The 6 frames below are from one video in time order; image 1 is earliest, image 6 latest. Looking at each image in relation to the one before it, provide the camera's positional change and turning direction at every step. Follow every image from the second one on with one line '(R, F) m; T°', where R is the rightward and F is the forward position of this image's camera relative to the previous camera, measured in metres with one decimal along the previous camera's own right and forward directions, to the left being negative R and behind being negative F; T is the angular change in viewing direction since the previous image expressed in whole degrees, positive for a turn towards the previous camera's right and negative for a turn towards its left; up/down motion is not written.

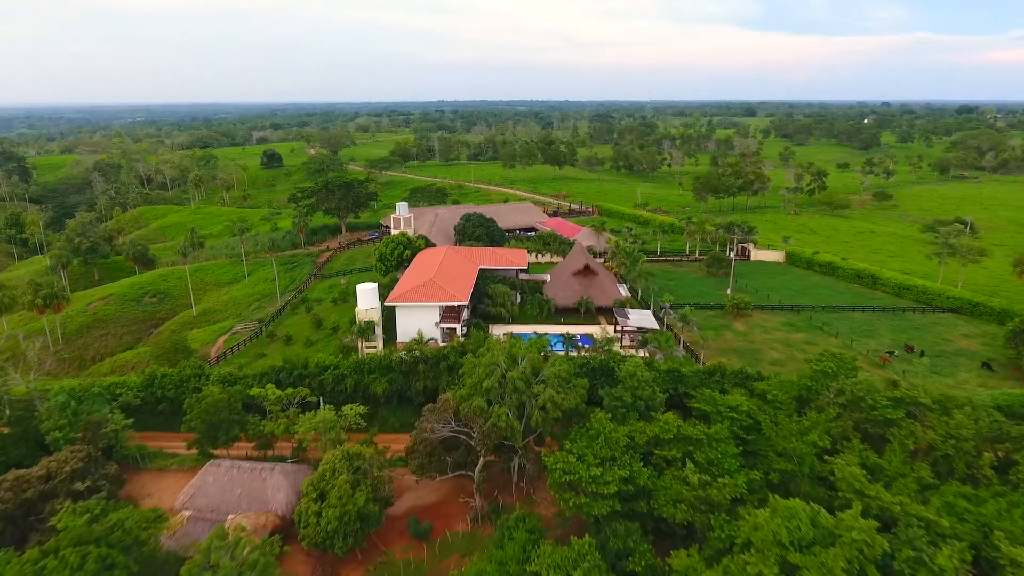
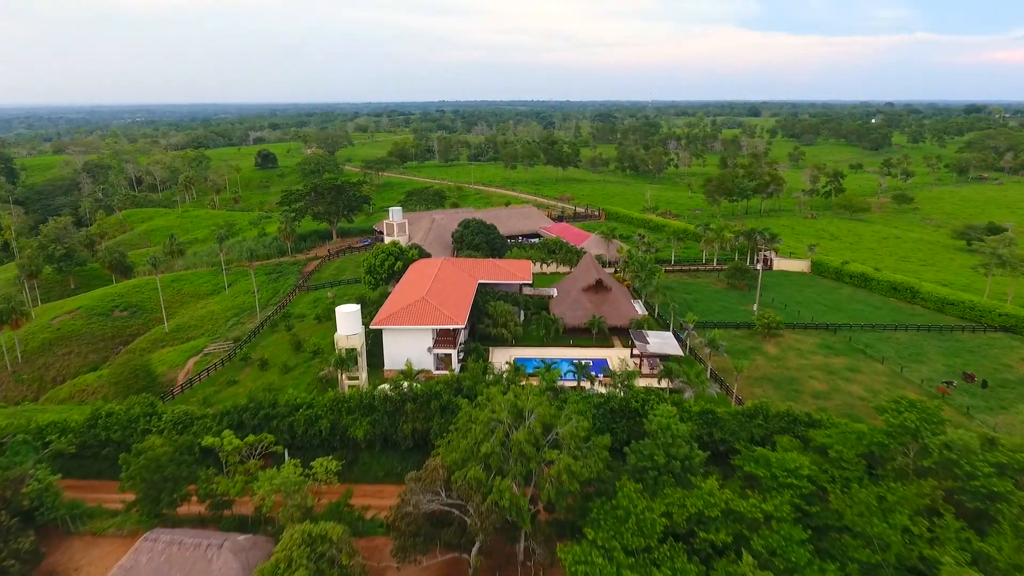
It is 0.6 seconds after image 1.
(-0.1, +5.0) m; 0°
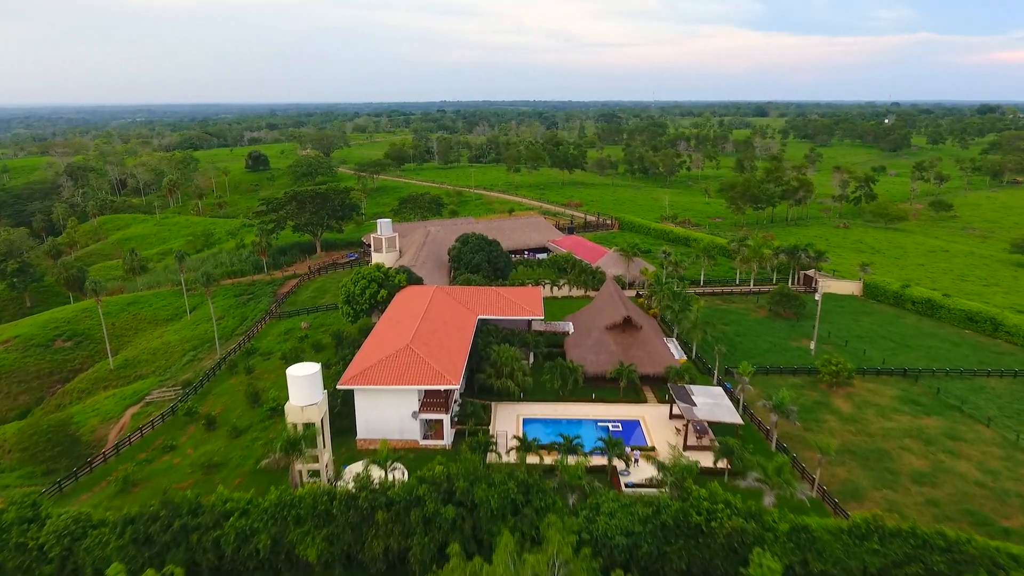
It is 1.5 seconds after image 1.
(-0.3, +8.0) m; 0°
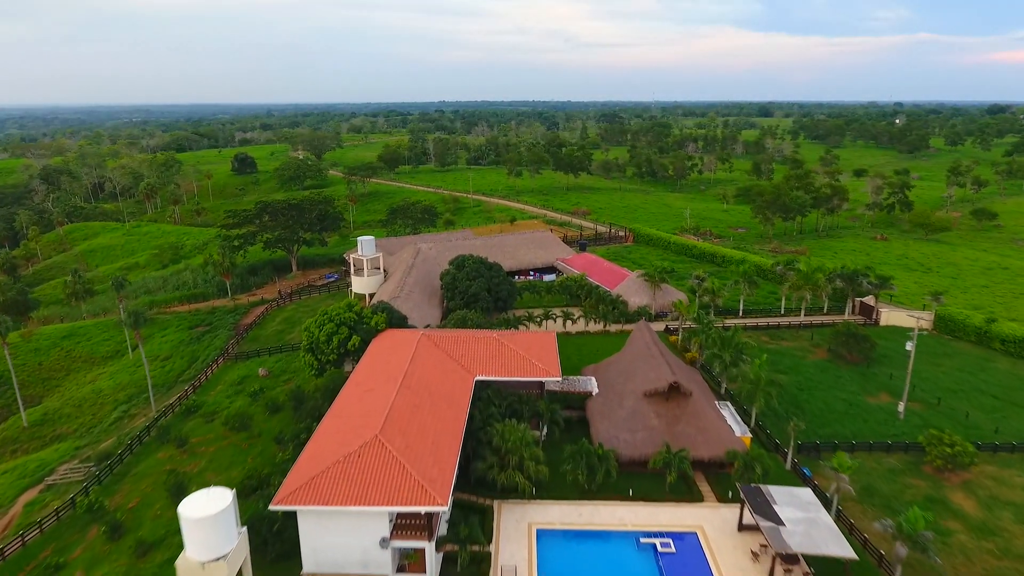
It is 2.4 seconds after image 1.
(-0.4, +8.4) m; 0°
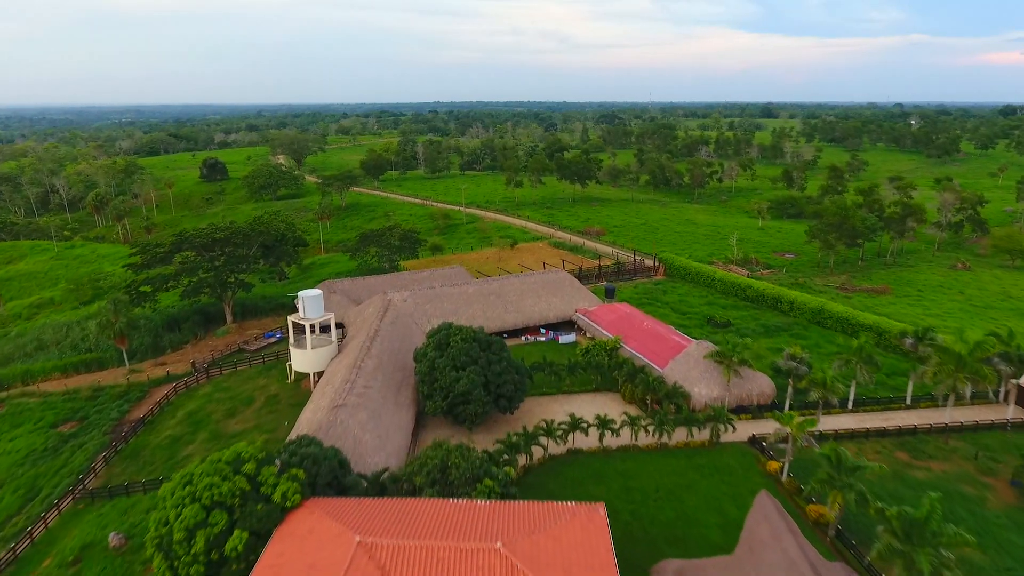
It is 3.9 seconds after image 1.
(-0.6, +14.2) m; 0°
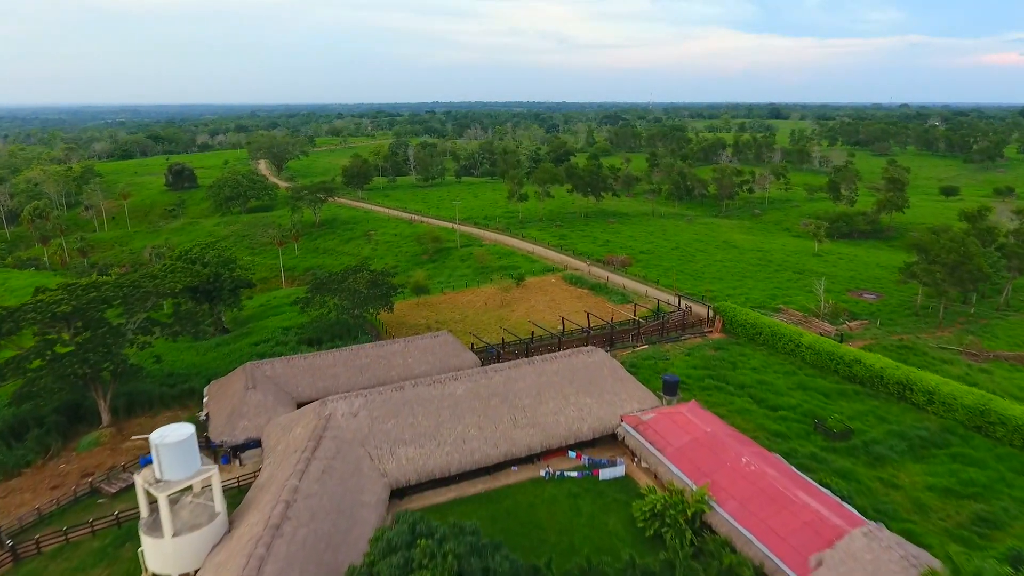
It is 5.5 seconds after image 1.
(-0.6, +14.6) m; 0°
